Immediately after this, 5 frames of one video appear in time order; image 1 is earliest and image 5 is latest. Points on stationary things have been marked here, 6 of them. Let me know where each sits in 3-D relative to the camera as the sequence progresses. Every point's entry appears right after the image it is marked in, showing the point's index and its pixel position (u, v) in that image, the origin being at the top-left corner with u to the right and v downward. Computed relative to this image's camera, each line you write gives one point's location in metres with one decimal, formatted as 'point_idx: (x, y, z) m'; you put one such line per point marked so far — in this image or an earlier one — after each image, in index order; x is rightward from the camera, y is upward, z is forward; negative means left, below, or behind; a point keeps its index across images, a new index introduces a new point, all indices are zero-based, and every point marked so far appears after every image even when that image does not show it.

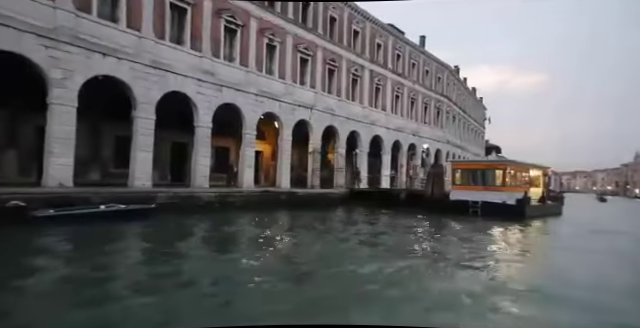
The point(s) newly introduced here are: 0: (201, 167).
0: (-4.4, -0.1, +15.6) m
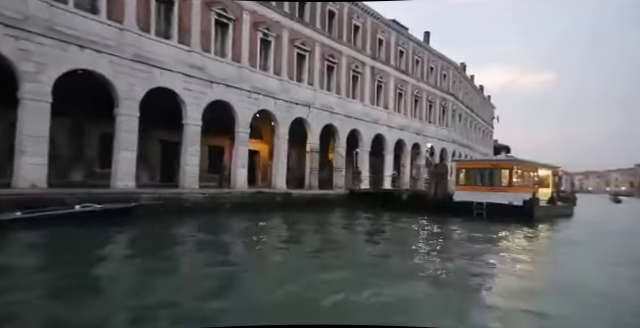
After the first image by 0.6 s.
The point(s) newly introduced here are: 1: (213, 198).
0: (-4.6, -0.1, +14.9) m
1: (-3.8, -1.3, +14.9) m
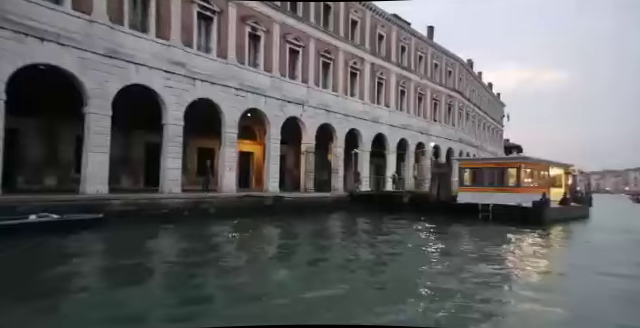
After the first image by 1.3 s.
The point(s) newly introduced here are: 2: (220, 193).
0: (-4.9, -0.2, +13.9) m
1: (-4.1, -1.3, +13.9) m
2: (-3.7, -1.1, +15.6) m
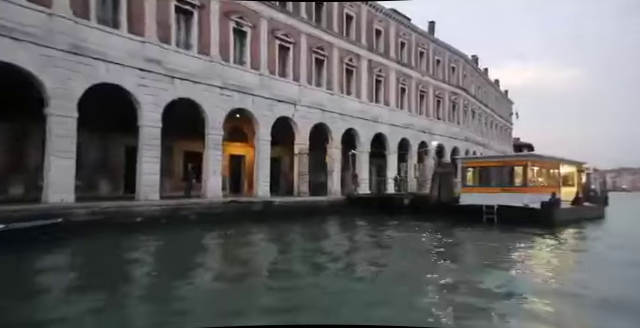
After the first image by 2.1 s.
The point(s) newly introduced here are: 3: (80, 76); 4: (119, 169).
0: (-5.3, -0.3, +12.9) m
1: (-4.5, -1.4, +12.9) m
2: (-4.1, -1.2, +14.7) m
3: (-6.5, +2.3, +11.3) m
4: (-7.0, -0.2, +14.7) m
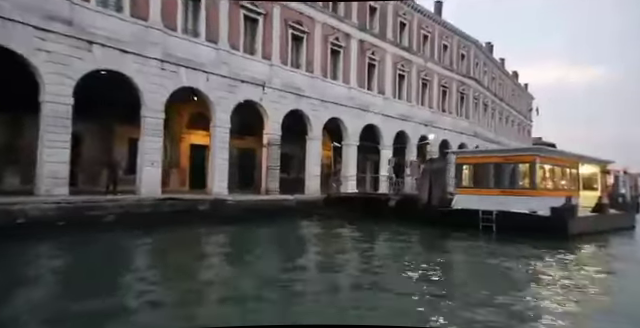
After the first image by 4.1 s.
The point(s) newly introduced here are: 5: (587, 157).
0: (-6.6, 0.0, +10.4) m
1: (-5.8, -1.1, +10.3) m
2: (-5.3, -0.9, +12.1) m
3: (-7.8, +2.7, +8.8) m
4: (-8.2, +0.2, +12.3) m
5: (+9.5, +0.2, +14.9) m
